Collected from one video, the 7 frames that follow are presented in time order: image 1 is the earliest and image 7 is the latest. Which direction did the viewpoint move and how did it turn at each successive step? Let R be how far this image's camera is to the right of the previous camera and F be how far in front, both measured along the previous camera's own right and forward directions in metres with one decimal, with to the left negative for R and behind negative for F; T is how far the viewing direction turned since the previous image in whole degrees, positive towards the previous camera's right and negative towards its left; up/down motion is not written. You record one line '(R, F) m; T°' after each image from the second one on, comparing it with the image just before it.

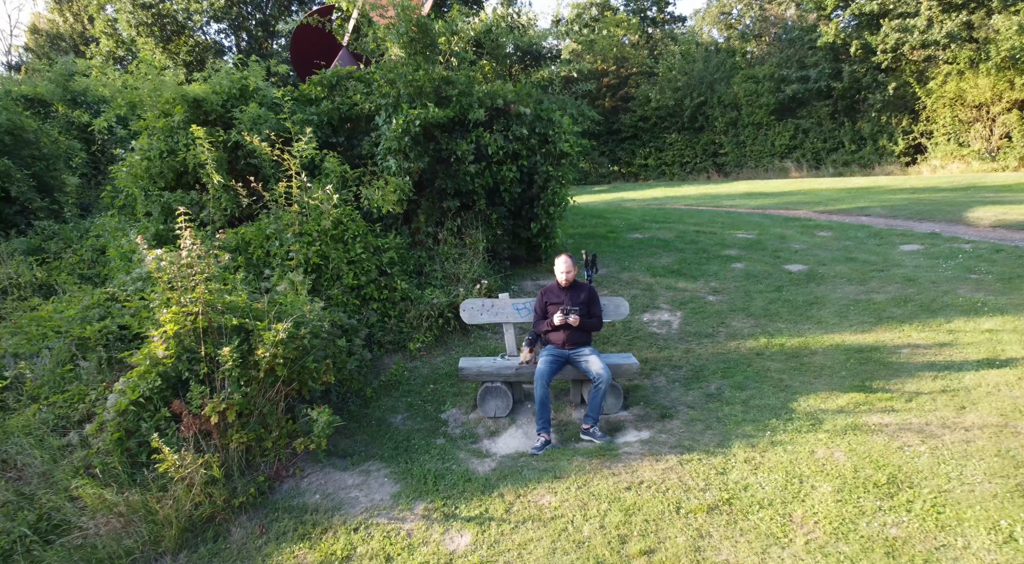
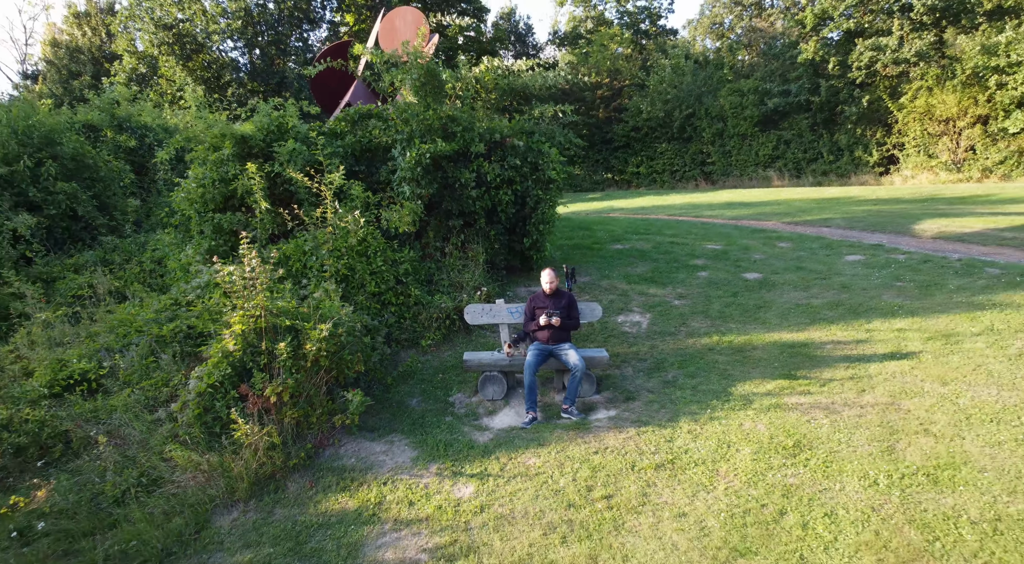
(0.0, -1.0) m; 0°
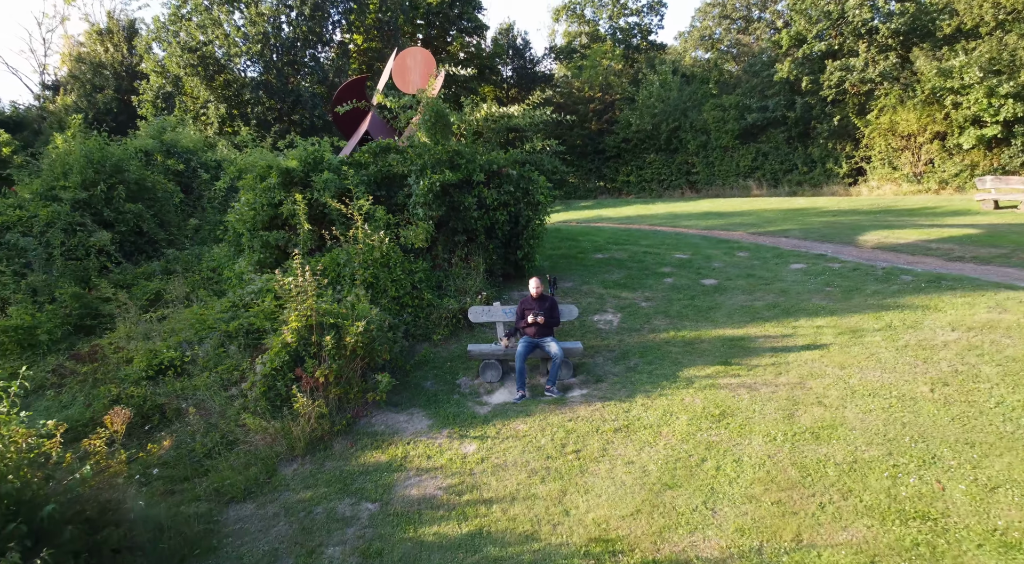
(+0.1, -1.4) m; 0°
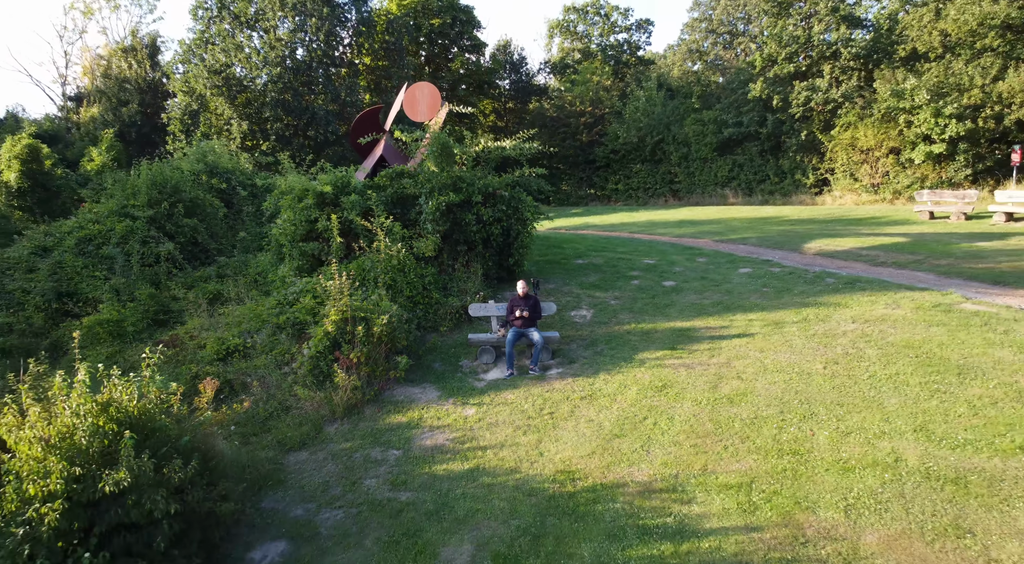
(+0.1, -1.8) m; 0°
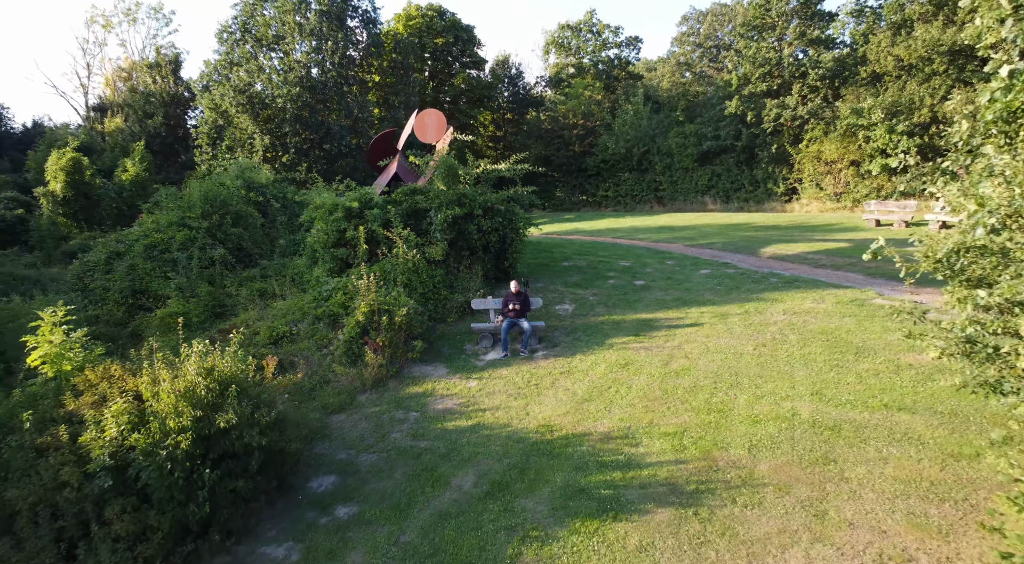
(+0.1, -2.0) m; 0°
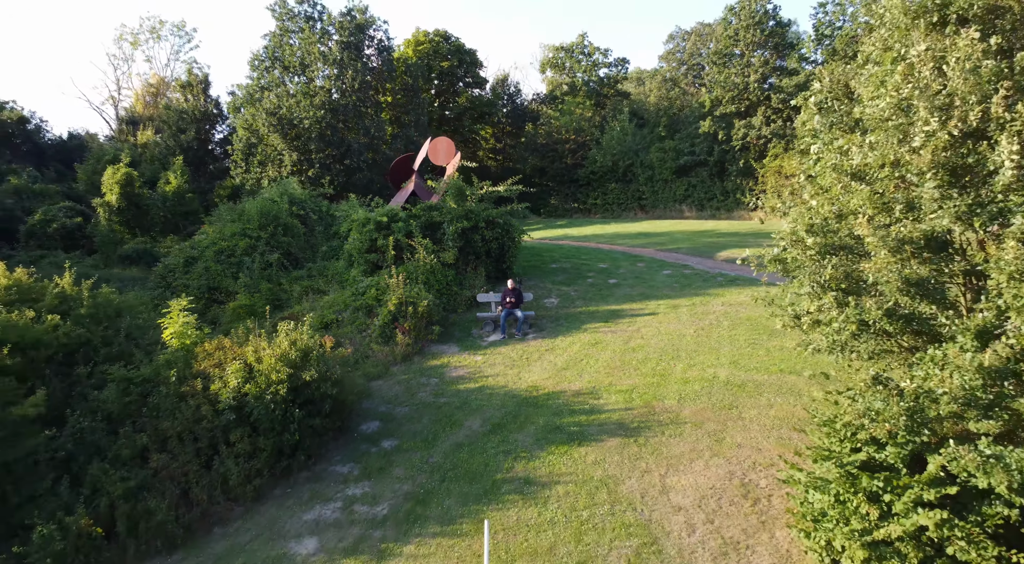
(+0.1, -2.9) m; 0°
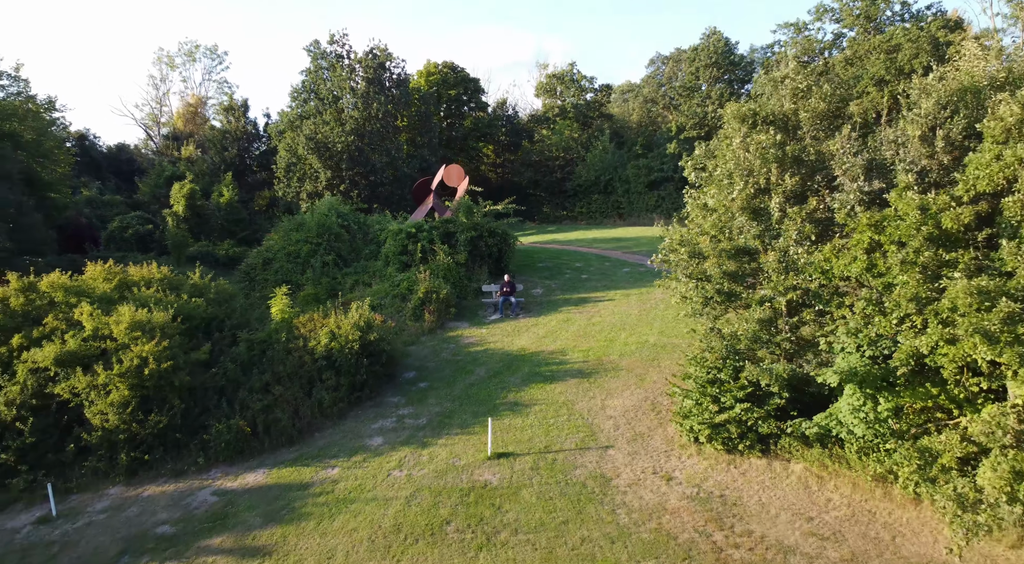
(+0.1, -4.9) m; 0°
